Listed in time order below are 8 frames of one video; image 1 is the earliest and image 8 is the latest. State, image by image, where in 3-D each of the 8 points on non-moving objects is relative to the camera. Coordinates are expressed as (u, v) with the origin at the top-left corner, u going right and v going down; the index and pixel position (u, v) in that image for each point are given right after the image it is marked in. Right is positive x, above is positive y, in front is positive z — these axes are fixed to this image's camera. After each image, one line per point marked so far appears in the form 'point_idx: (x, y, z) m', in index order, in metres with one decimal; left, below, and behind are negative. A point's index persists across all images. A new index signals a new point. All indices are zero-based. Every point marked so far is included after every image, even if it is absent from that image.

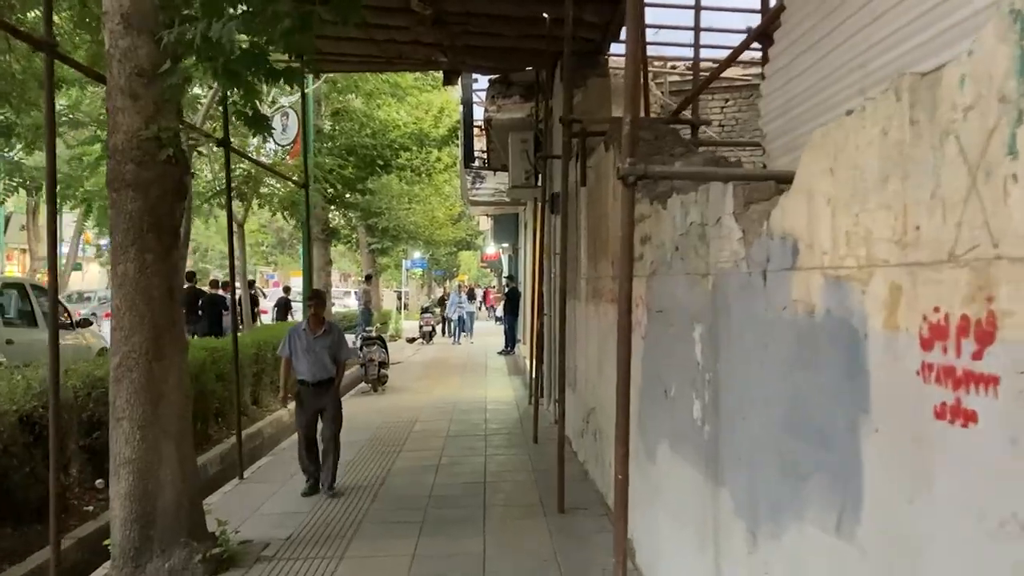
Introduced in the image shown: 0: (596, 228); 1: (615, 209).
0: (+0.6, +0.4, +6.3) m
1: (+0.6, +0.5, +5.4) m
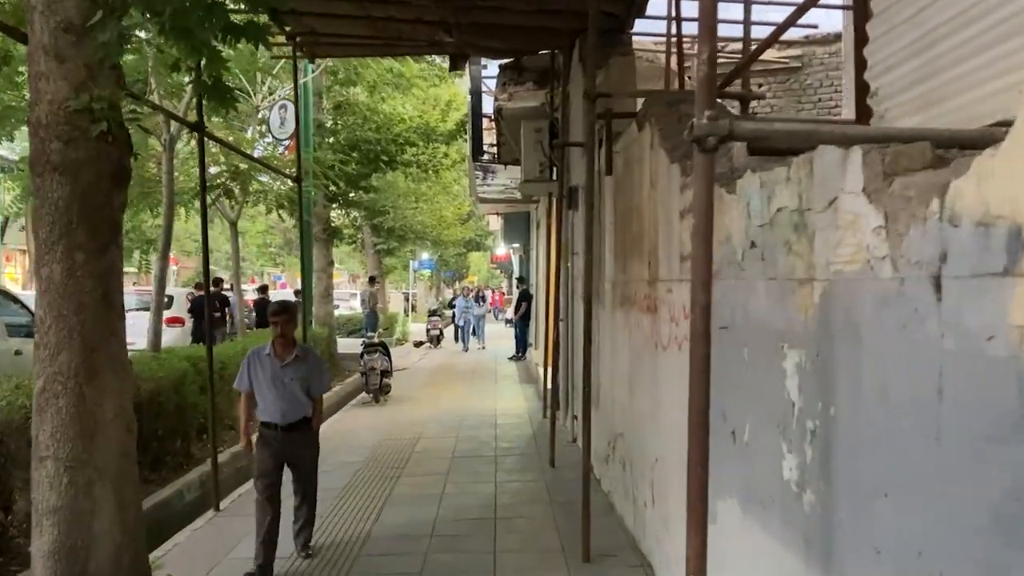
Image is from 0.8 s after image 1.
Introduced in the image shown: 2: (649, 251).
0: (+0.6, +0.4, +5.3) m
1: (+0.7, +0.4, +4.5) m
2: (+0.7, +0.2, +4.5) m
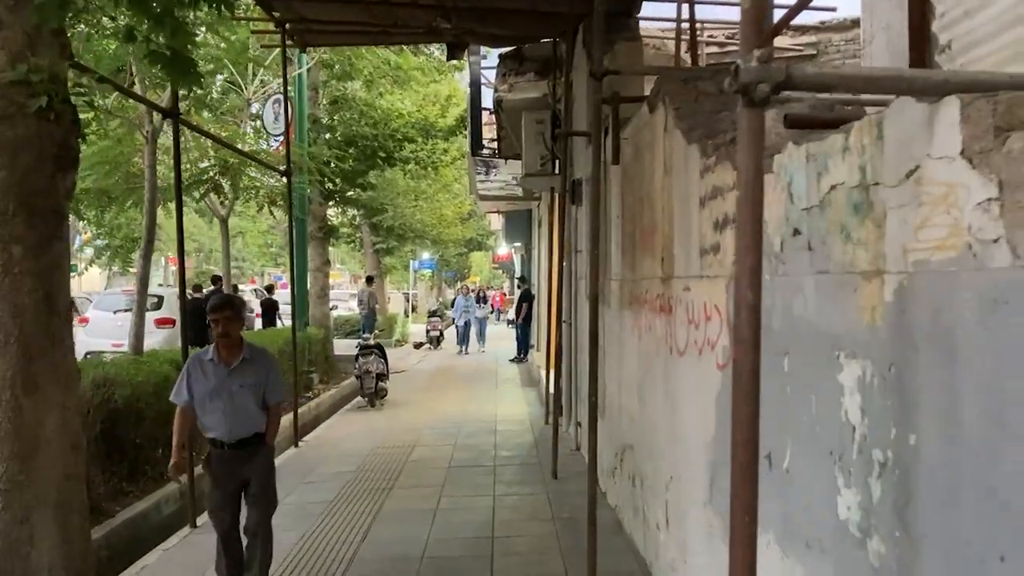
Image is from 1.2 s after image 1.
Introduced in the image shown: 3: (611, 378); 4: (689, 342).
0: (+0.6, +0.4, +4.9) m
1: (+0.7, +0.4, +4.0) m
2: (+0.6, +0.2, +4.1) m
3: (+0.6, -0.6, +5.9) m
4: (+0.7, -0.2, +3.5) m
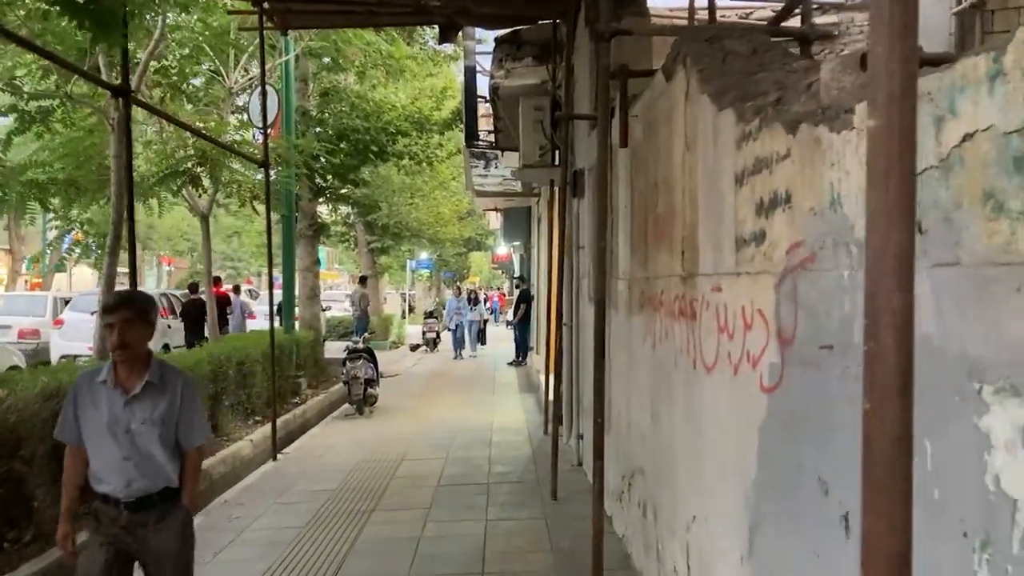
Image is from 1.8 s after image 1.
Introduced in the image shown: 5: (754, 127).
0: (+0.6, +0.4, +4.2) m
1: (+0.6, +0.4, +3.3) m
2: (+0.6, +0.2, +3.4) m
3: (+0.6, -0.6, +5.2) m
4: (+0.6, -0.2, +2.9) m
5: (+0.6, +0.4, +2.5) m
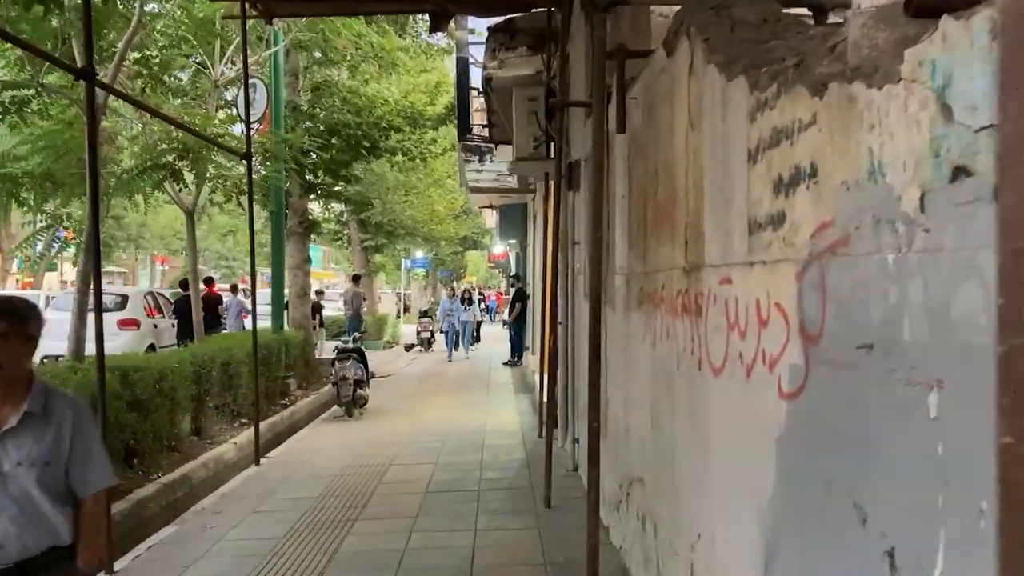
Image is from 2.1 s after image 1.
0: (+0.6, +0.4, +3.9) m
1: (+0.6, +0.5, +3.0) m
2: (+0.6, +0.2, +3.1) m
3: (+0.5, -0.5, +4.9) m
4: (+0.6, -0.2, +2.5) m
5: (+0.6, +0.5, +2.2) m
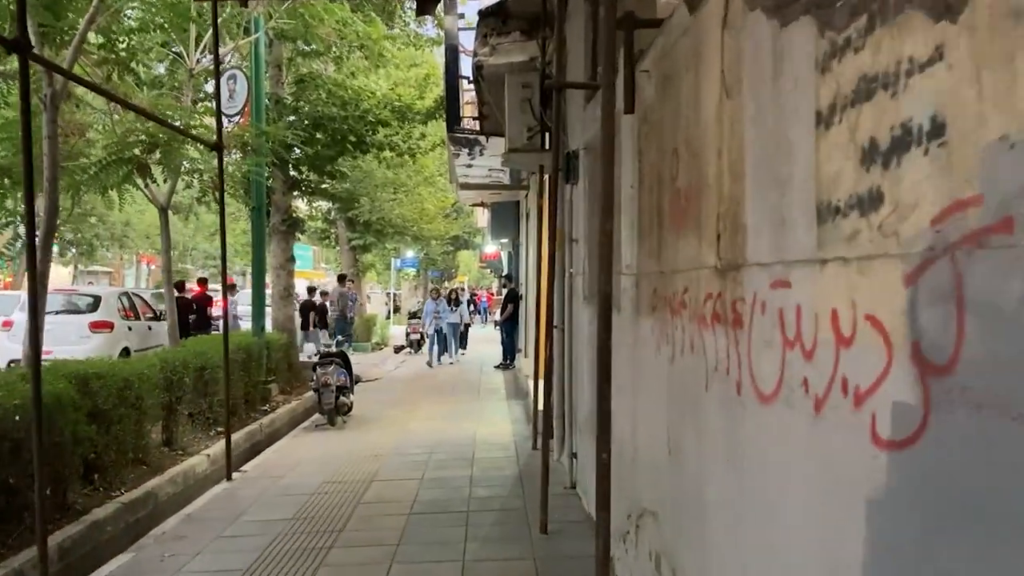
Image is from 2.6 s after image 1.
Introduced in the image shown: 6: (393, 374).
0: (+0.5, +0.4, +3.3) m
1: (+0.6, +0.4, +2.4) m
2: (+0.5, +0.2, +2.5) m
3: (+0.5, -0.5, +4.3) m
4: (+0.6, -0.2, +2.0) m
5: (+0.6, +0.4, +1.6) m
6: (-1.9, -1.4, +15.1) m
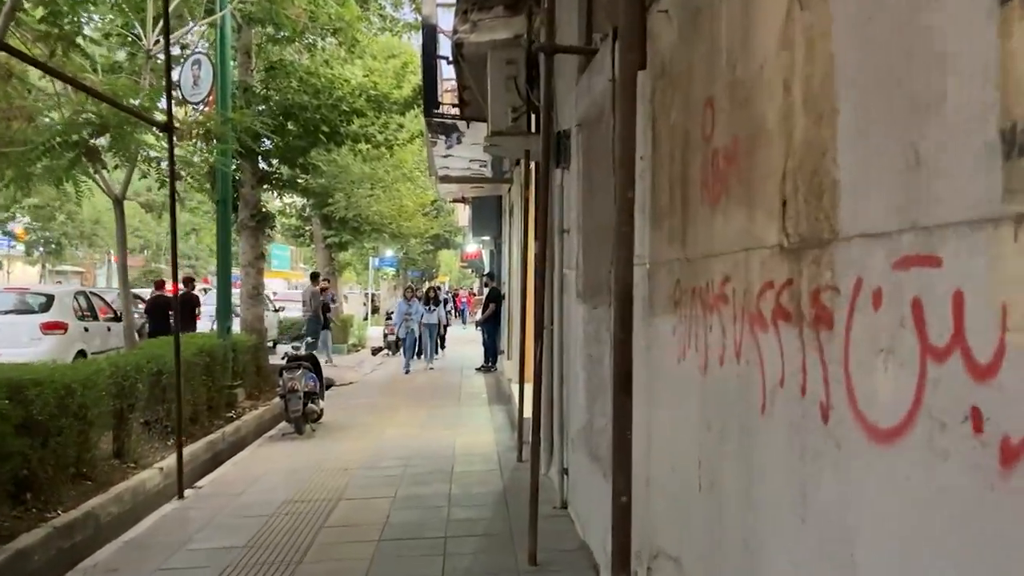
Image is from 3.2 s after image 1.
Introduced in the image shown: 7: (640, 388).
0: (+0.5, +0.4, +2.6) m
1: (+0.5, +0.5, +1.7) m
2: (+0.5, +0.2, +1.8) m
3: (+0.4, -0.5, +3.6) m
4: (+0.6, -0.2, +1.3) m
5: (+0.6, +0.5, +0.9) m
6: (-2.2, -1.4, +14.3) m
7: (+0.5, -0.4, +3.3) m
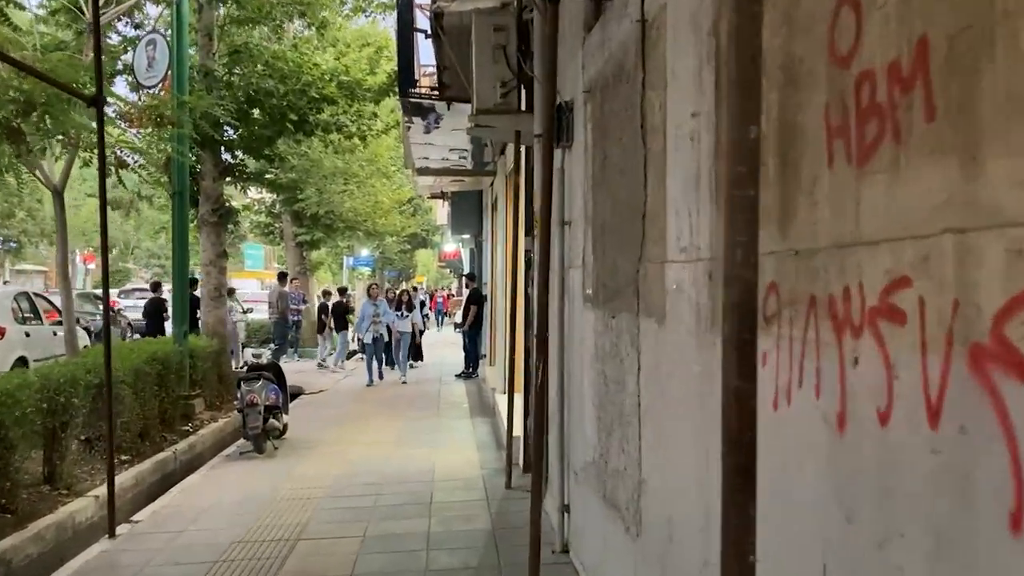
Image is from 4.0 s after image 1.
0: (+0.5, +0.4, +1.7) m
1: (+0.6, +0.5, +0.8) m
2: (+0.6, +0.2, +0.9) m
3: (+0.4, -0.5, +2.7) m
4: (+0.6, -0.2, +0.4) m
5: (+0.7, +0.5, 0.0) m
6: (-2.4, -1.4, +13.4) m
7: (+0.5, -0.4, +2.4) m
